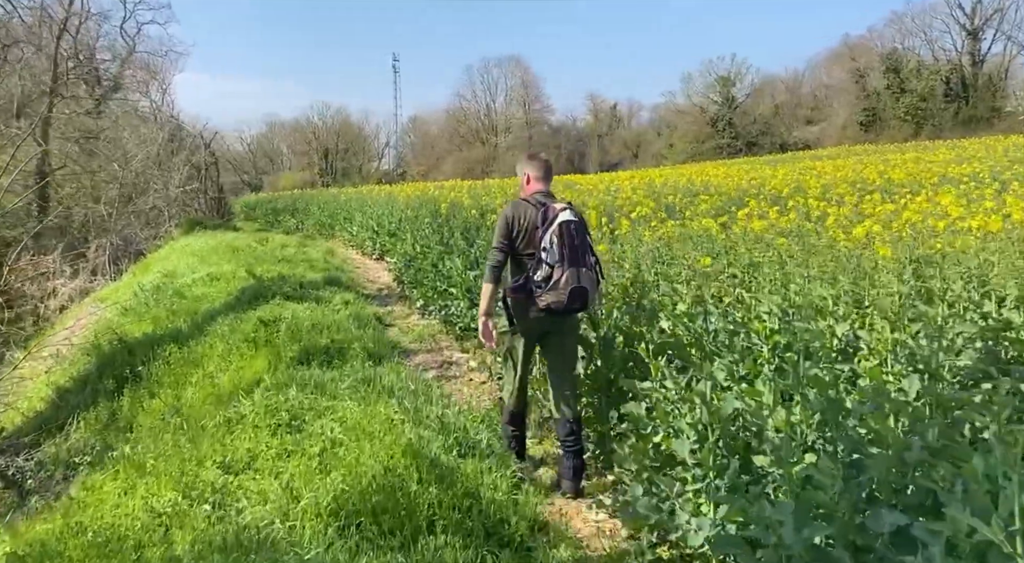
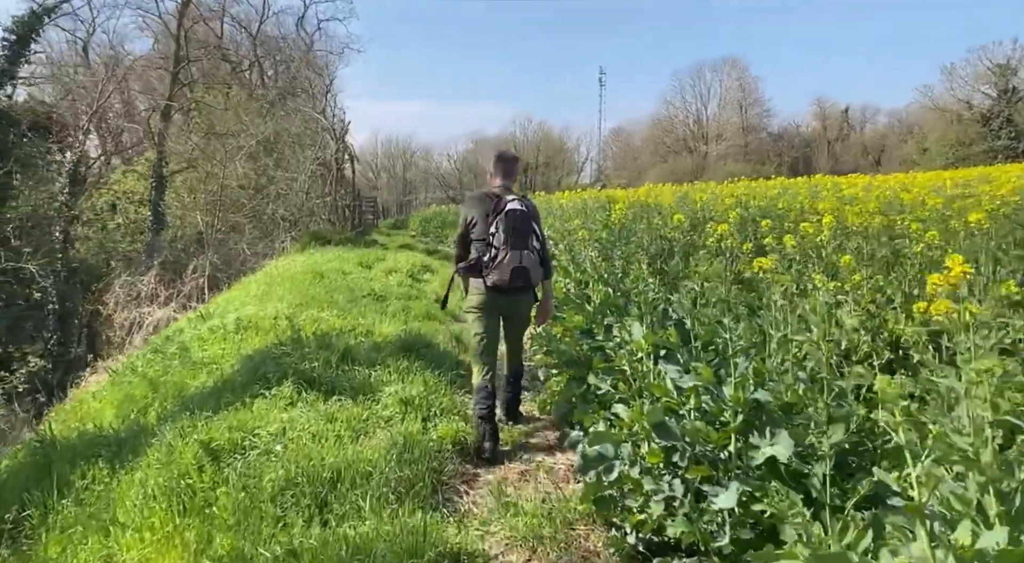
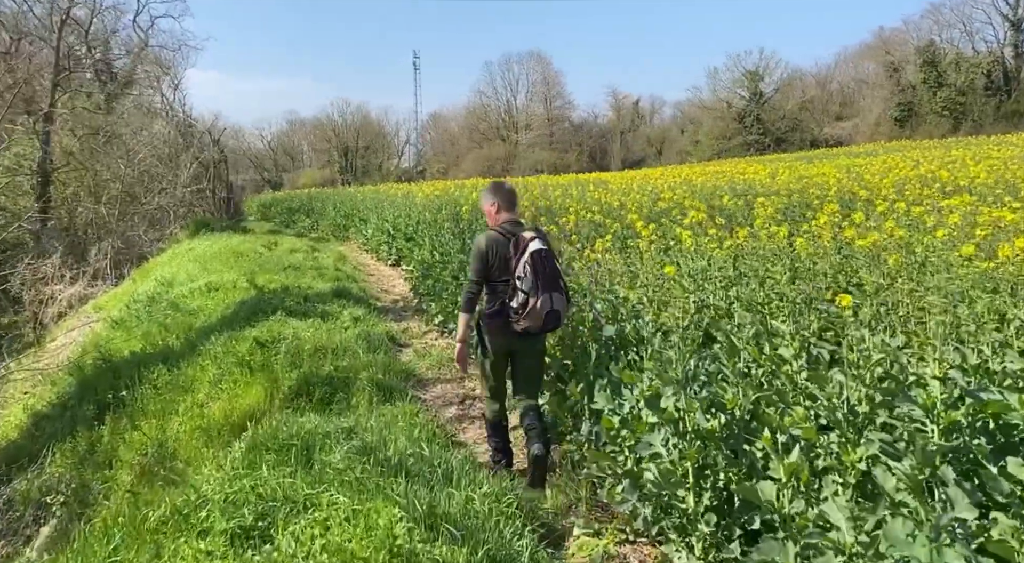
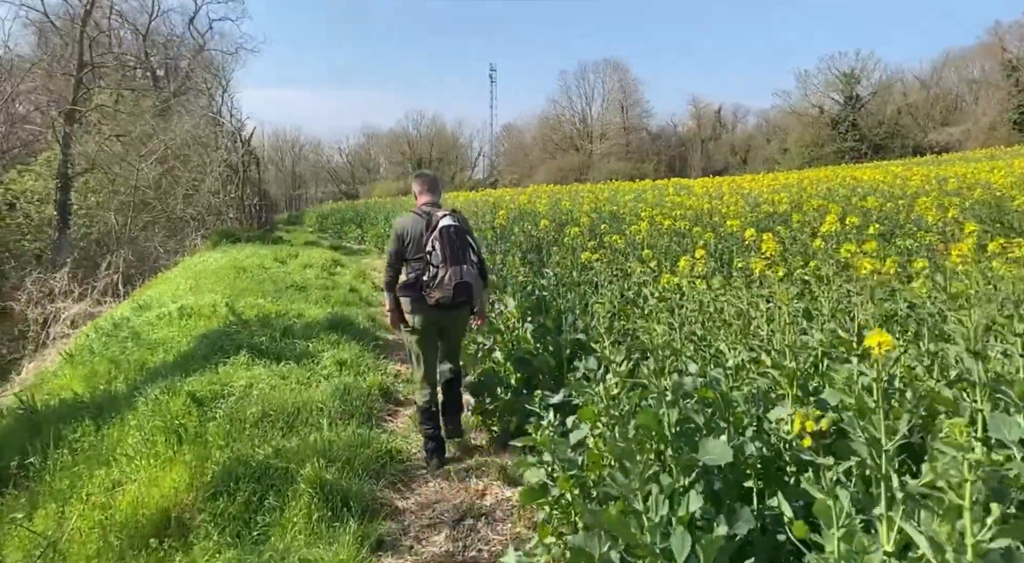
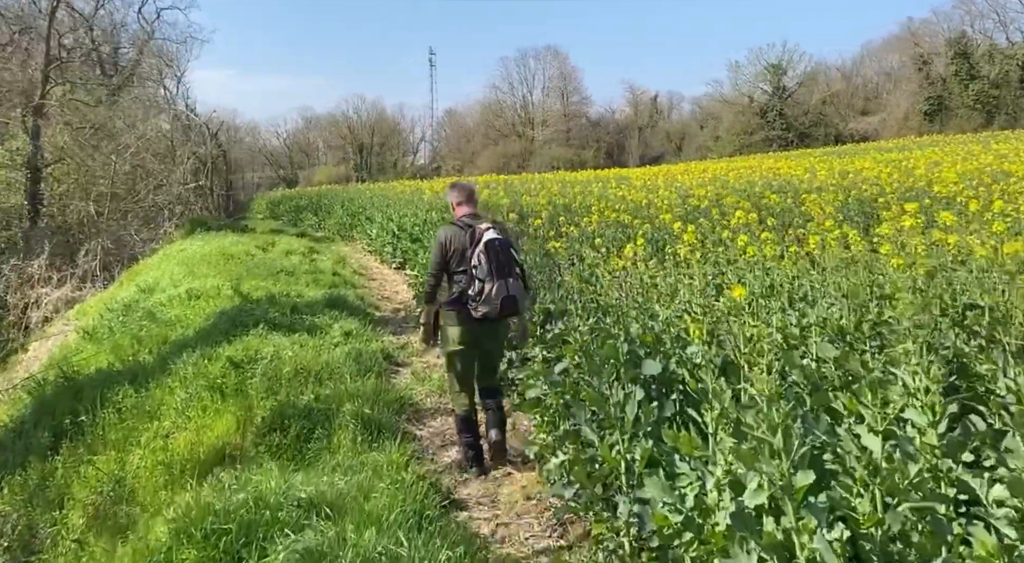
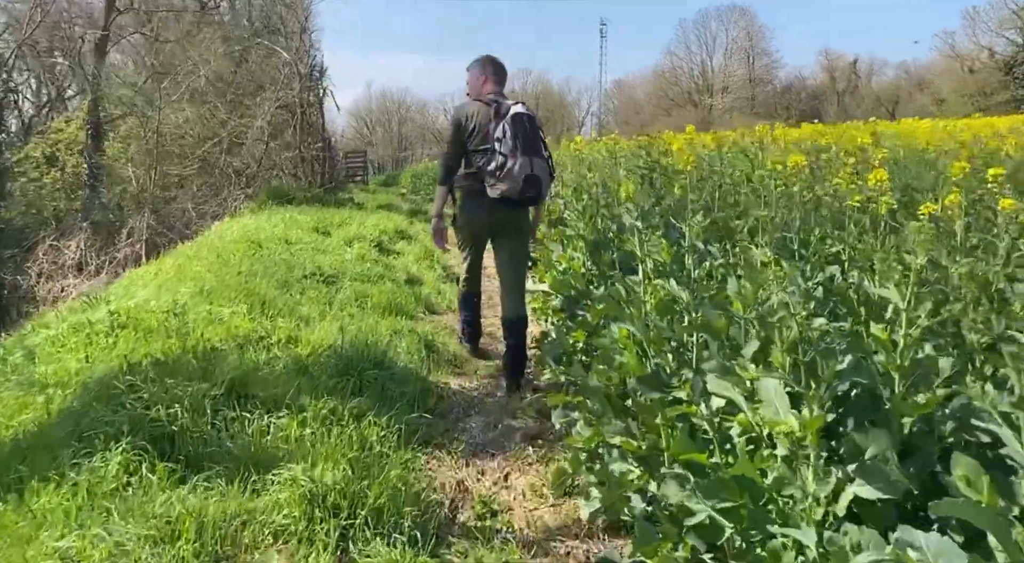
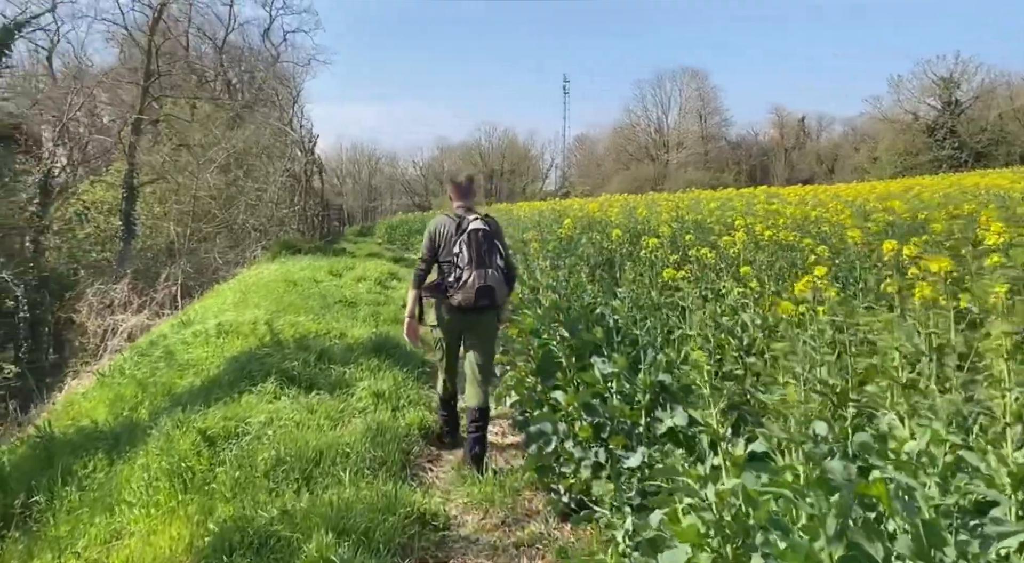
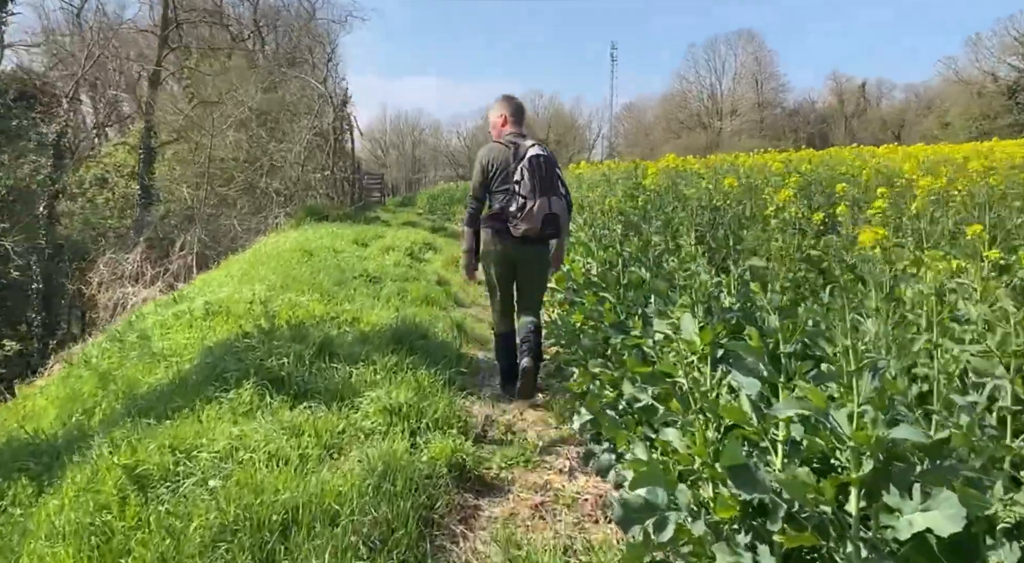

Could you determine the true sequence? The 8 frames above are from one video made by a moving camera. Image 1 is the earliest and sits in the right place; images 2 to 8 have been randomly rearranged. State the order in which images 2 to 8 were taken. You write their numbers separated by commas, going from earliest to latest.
3, 5, 4, 7, 2, 8, 6
